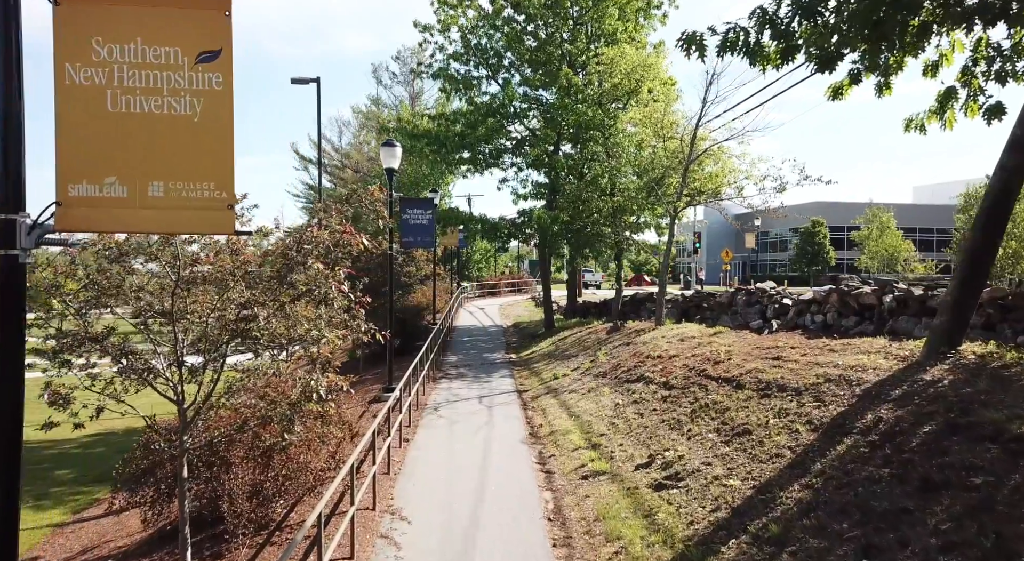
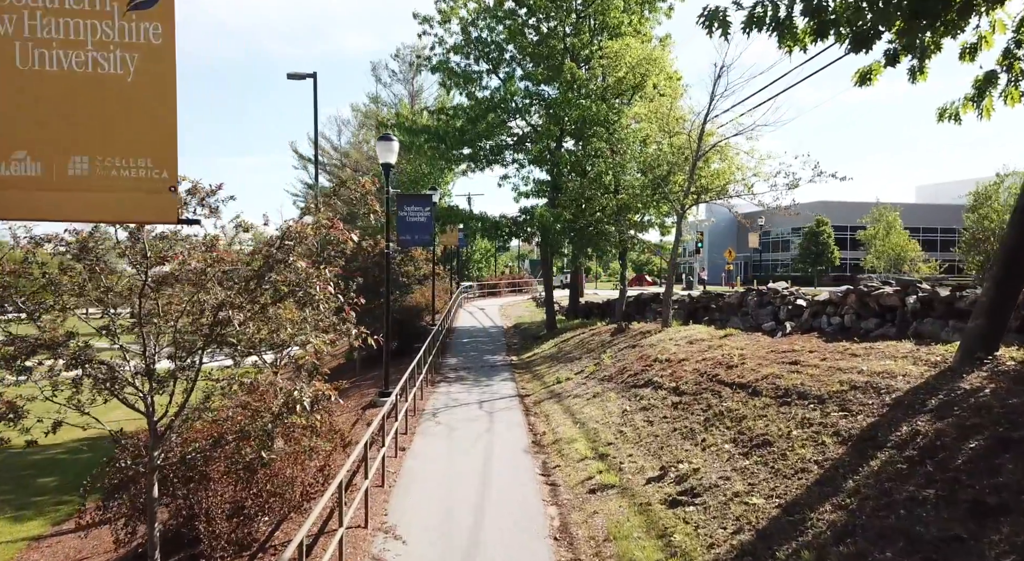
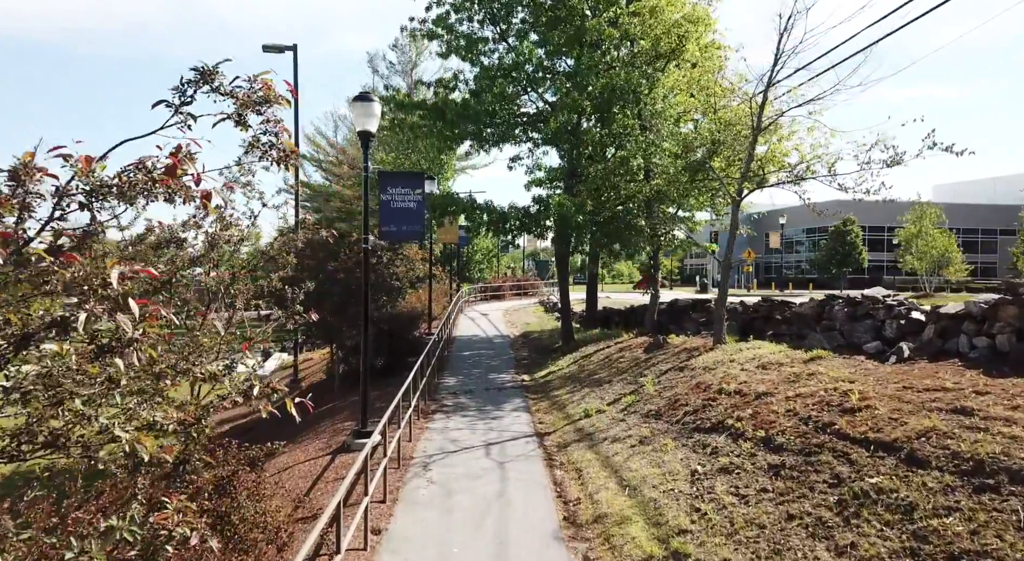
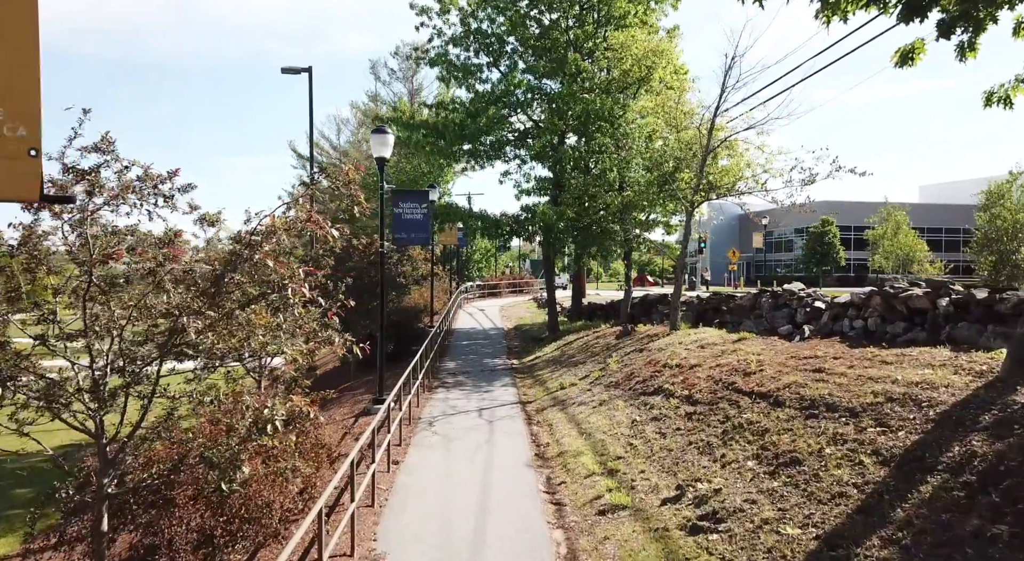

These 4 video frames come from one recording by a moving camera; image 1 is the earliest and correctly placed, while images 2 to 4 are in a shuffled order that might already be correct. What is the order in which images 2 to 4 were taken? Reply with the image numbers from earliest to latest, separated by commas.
2, 4, 3
